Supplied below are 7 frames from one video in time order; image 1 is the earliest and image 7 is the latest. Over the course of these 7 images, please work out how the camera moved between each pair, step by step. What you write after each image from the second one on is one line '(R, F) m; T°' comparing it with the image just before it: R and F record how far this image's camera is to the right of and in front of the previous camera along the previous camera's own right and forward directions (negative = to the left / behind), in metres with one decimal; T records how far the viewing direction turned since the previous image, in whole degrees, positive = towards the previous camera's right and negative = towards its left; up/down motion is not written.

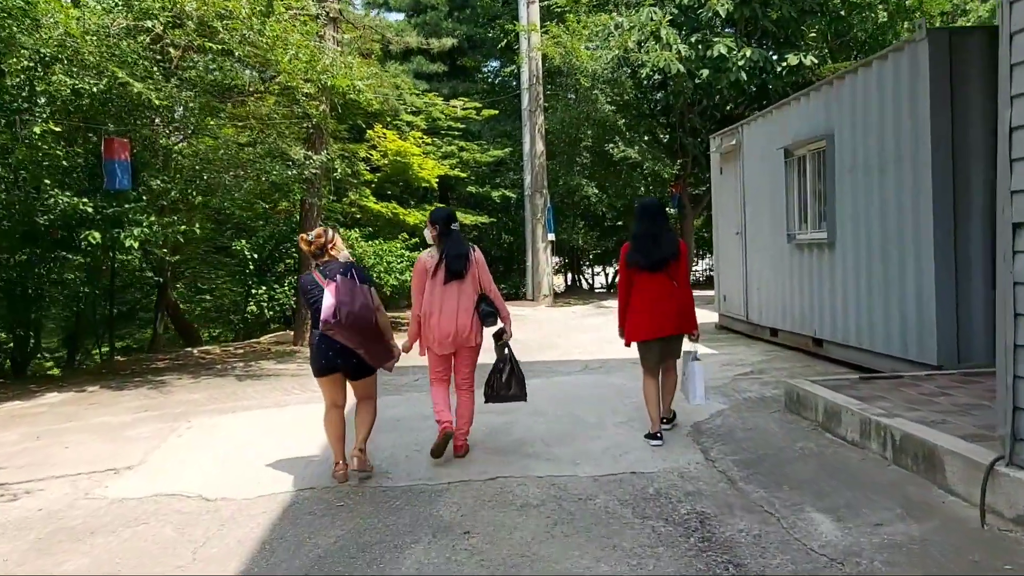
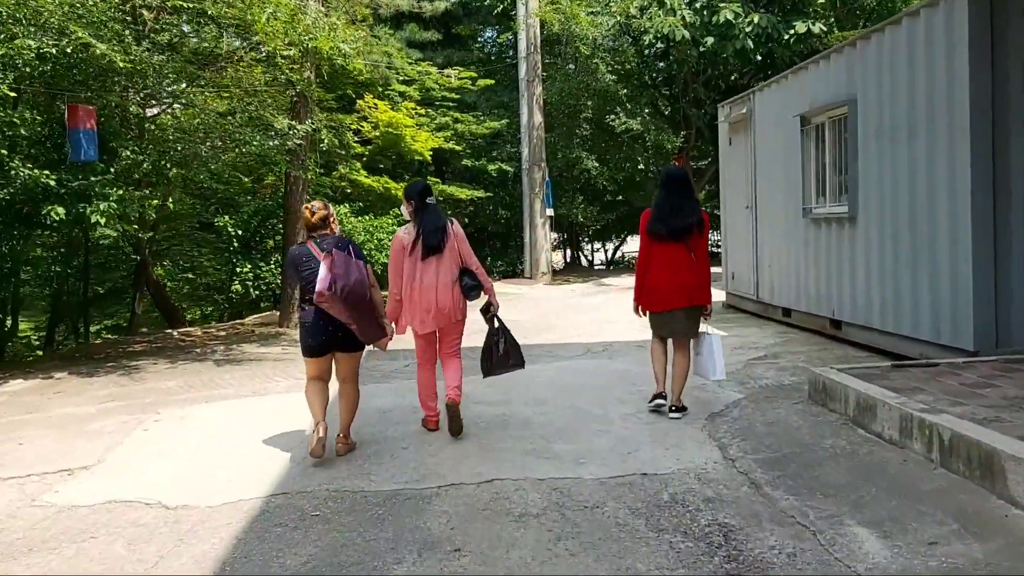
(0.0, +0.6) m; 0°
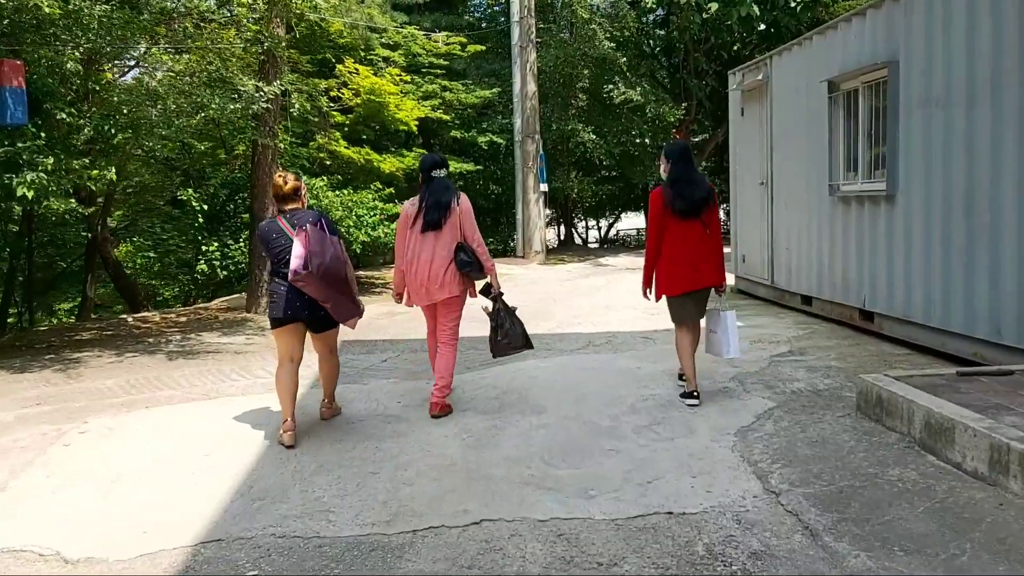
(0.0, +0.9) m; +1°
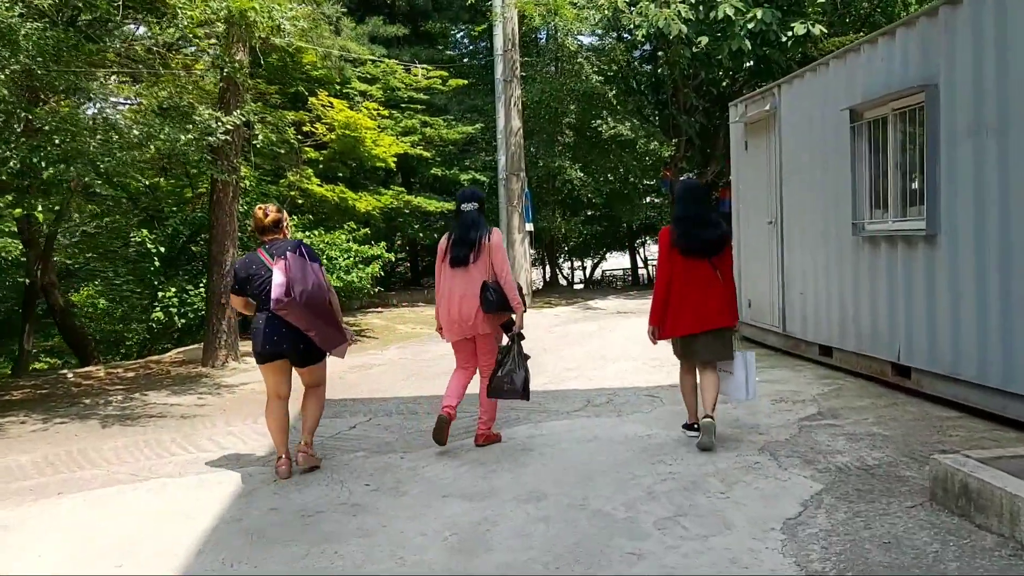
(-0.1, +0.9) m; +1°
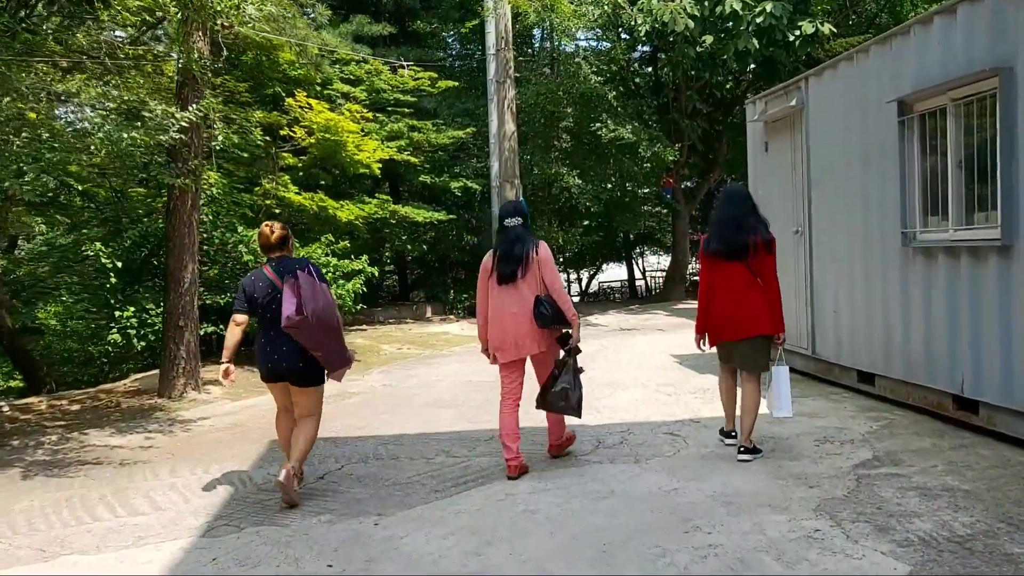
(0.0, +1.0) m; 0°
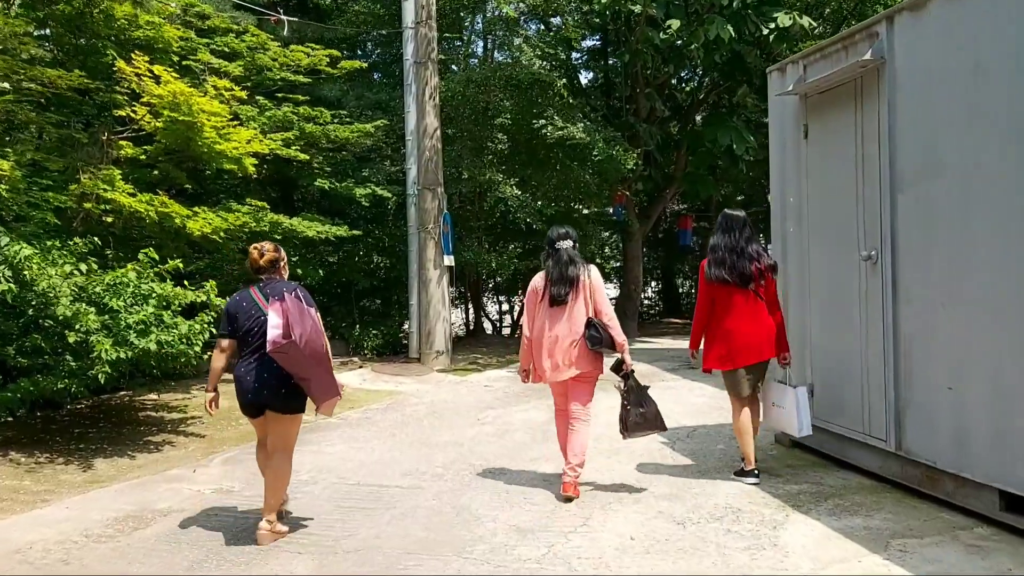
(+0.1, +3.0) m; +5°
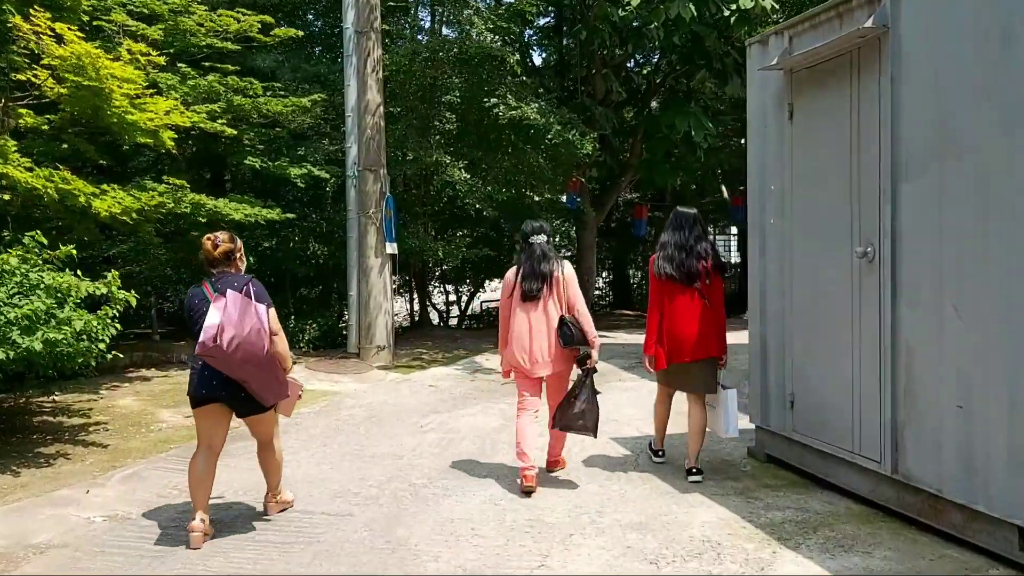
(0.0, +0.7) m; +4°
